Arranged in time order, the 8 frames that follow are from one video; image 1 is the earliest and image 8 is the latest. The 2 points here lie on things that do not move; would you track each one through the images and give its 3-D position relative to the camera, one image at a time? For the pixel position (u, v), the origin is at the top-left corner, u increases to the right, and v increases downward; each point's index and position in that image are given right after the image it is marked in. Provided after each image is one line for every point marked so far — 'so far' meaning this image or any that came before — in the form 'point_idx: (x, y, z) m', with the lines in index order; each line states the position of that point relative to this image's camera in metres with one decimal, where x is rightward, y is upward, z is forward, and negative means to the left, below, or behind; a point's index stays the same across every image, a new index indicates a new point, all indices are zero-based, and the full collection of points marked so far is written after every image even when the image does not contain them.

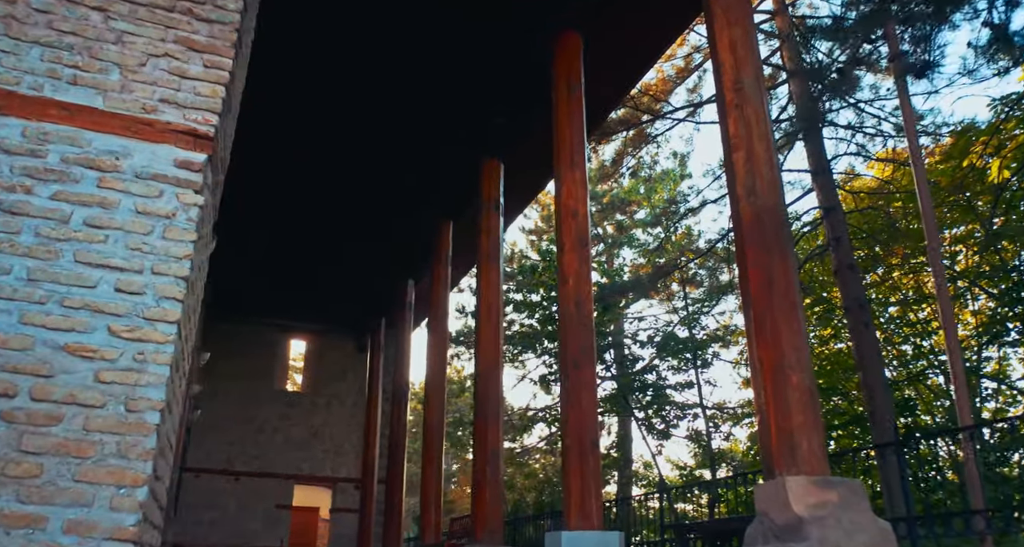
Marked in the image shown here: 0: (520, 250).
0: (+0.1, +0.4, +13.0) m
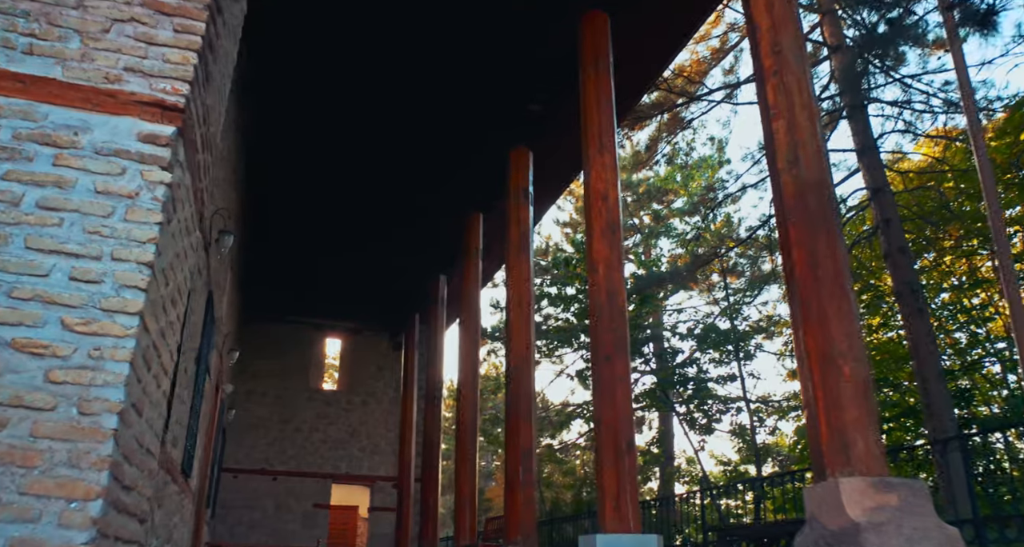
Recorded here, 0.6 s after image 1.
0: (+0.7, +0.5, +12.8) m
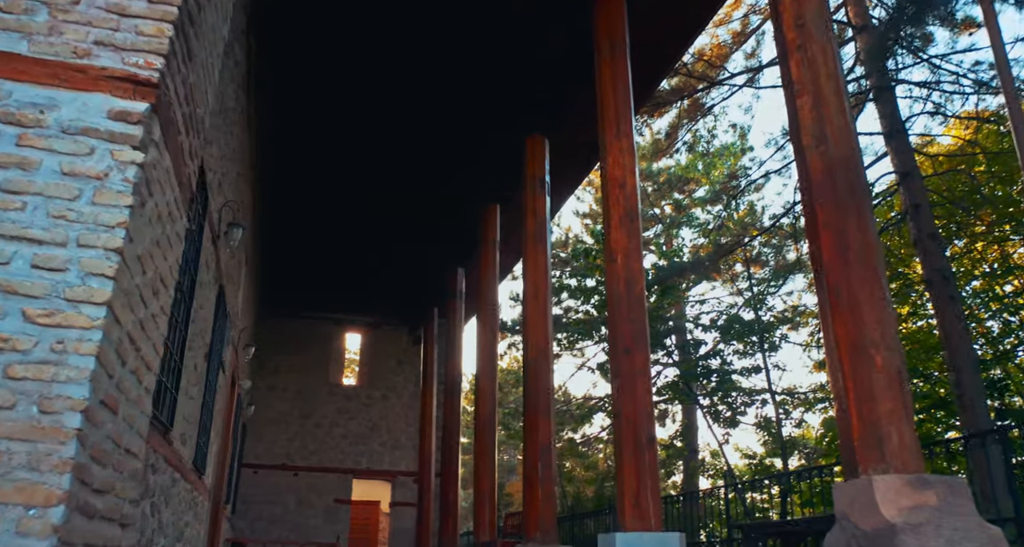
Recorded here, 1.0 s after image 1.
0: (+1.0, +0.6, +12.6) m
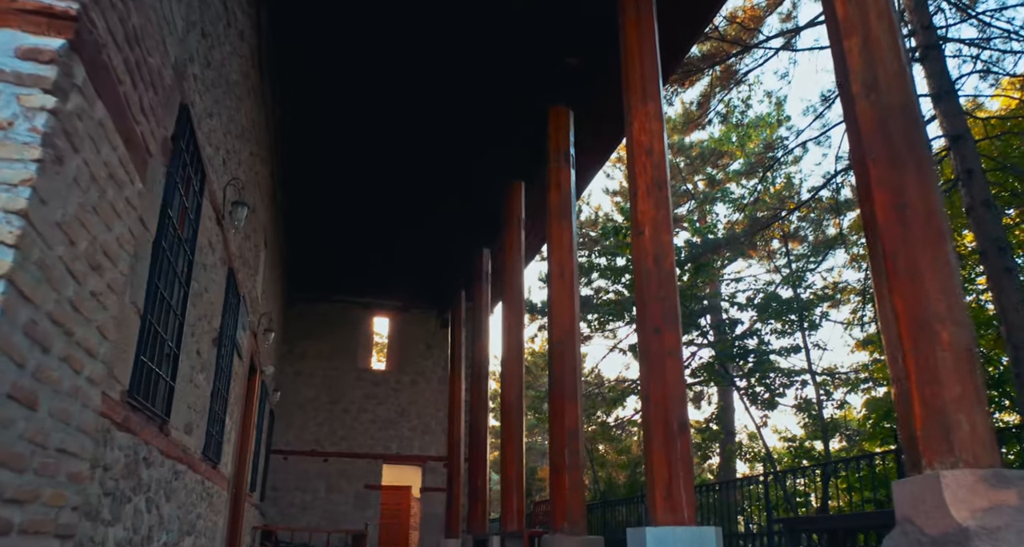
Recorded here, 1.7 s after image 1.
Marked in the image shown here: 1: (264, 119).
0: (+1.5, +1.0, +12.3) m
1: (-2.0, +1.2, +6.2) m
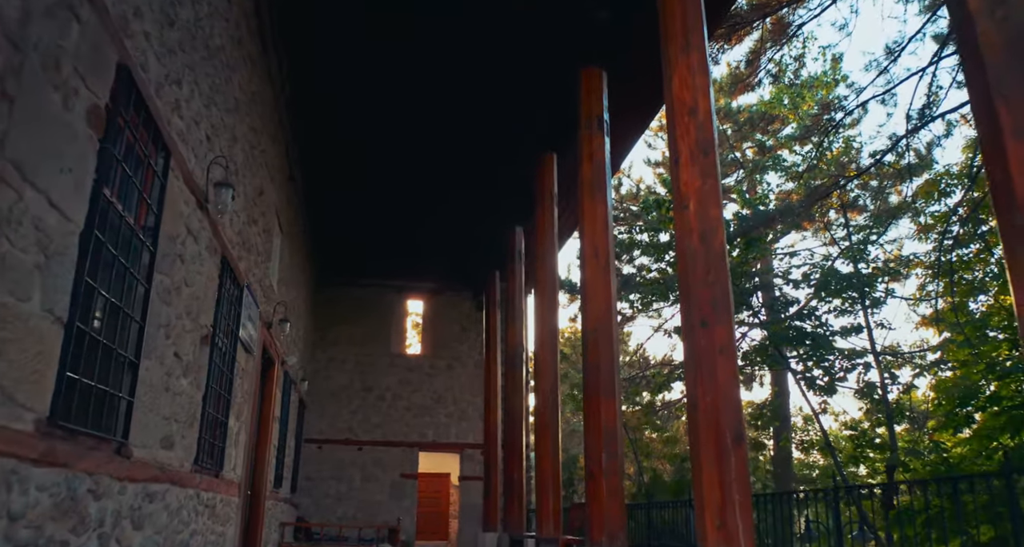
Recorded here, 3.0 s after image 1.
0: (+2.0, +1.3, +11.6) m
1: (-1.8, +1.3, +5.7) m
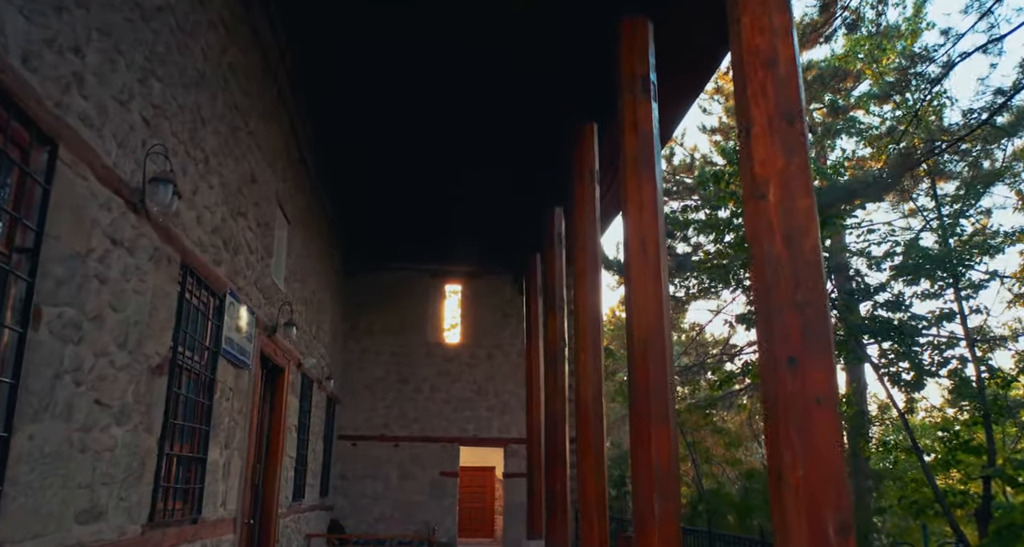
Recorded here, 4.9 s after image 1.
0: (+2.6, +1.6, +10.5) m
1: (-1.6, +1.3, +5.0) m
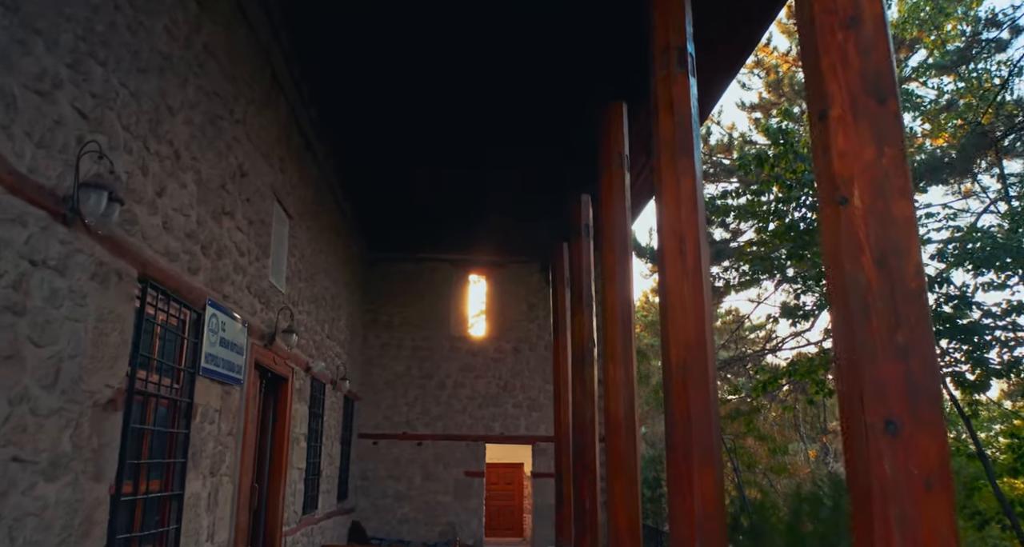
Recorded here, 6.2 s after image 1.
0: (+2.9, +1.8, +9.8) m
1: (-1.5, +1.3, +4.5) m
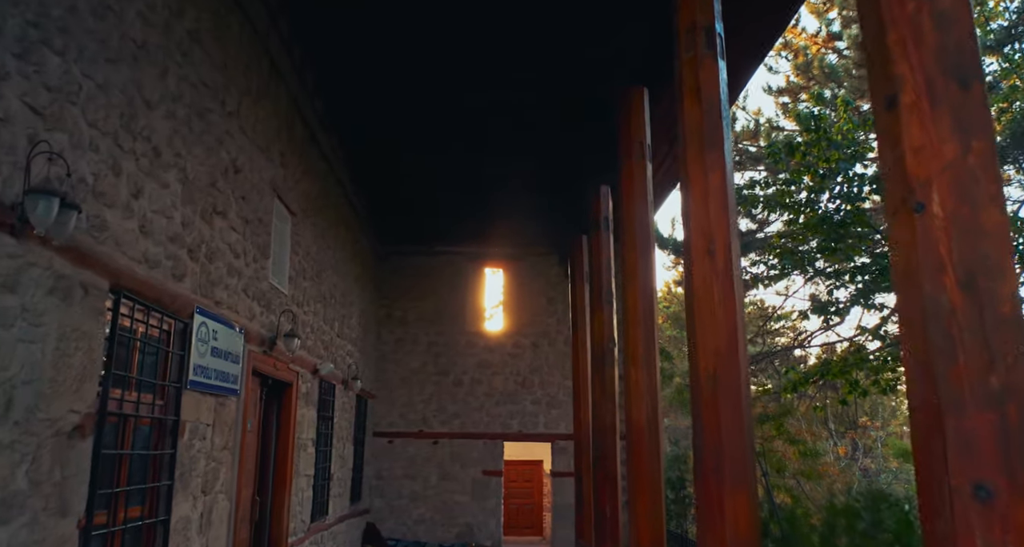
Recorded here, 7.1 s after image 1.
0: (+3.1, +1.9, +9.4) m
1: (-1.5, +1.3, +4.2) m
